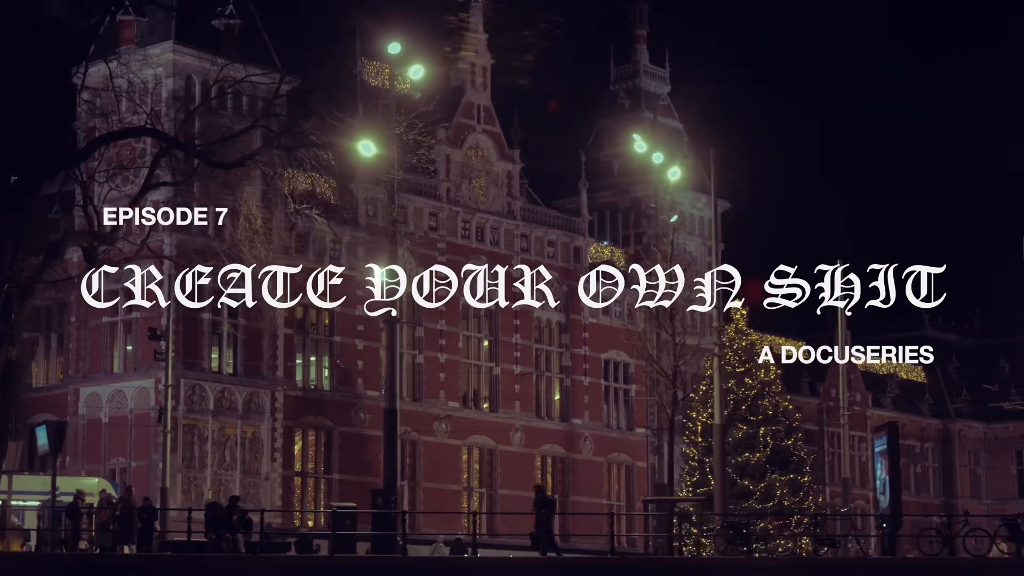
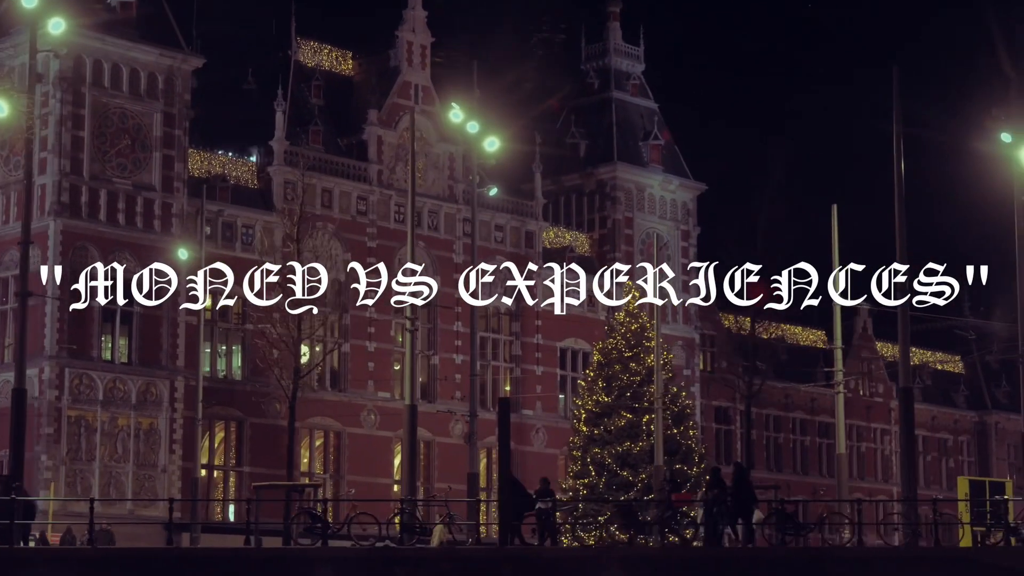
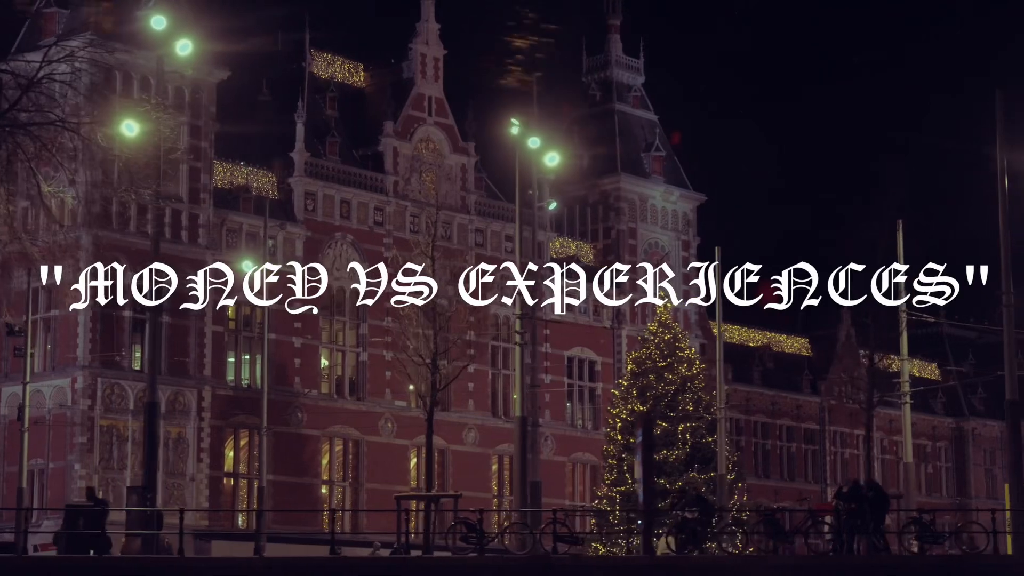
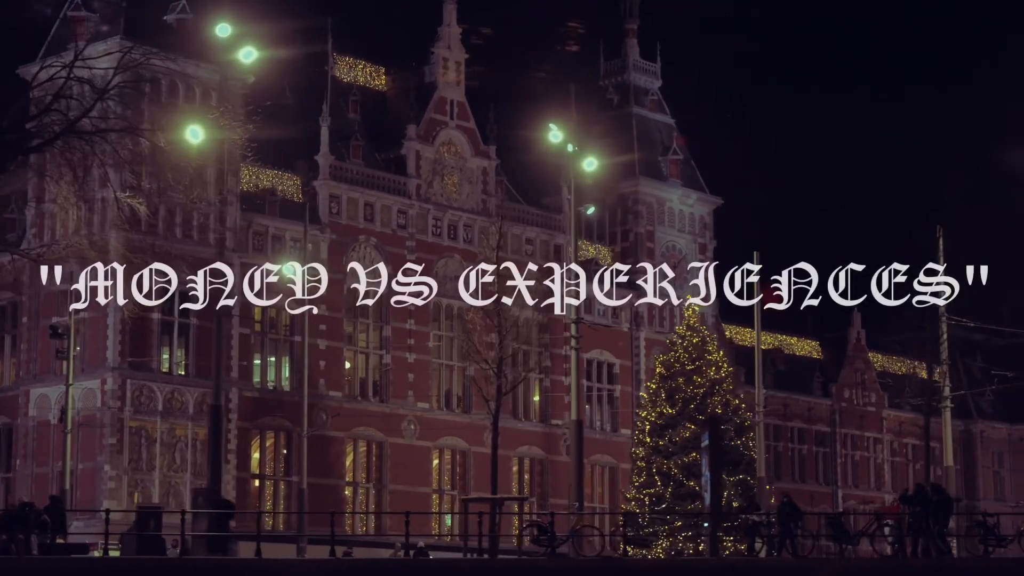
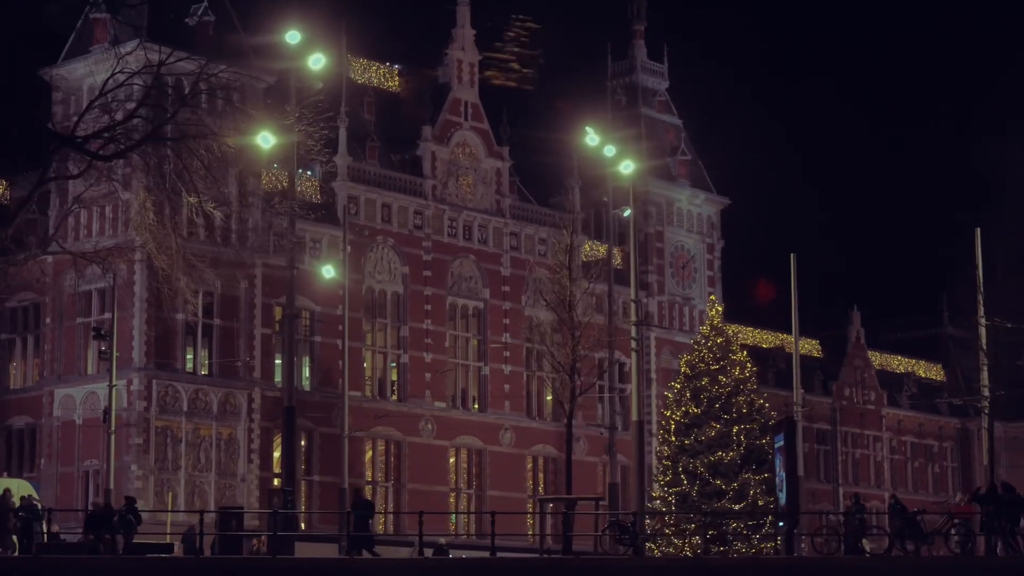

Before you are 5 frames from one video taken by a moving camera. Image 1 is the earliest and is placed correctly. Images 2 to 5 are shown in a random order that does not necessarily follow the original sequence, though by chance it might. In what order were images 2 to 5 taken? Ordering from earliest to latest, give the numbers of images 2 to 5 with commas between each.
5, 4, 3, 2
